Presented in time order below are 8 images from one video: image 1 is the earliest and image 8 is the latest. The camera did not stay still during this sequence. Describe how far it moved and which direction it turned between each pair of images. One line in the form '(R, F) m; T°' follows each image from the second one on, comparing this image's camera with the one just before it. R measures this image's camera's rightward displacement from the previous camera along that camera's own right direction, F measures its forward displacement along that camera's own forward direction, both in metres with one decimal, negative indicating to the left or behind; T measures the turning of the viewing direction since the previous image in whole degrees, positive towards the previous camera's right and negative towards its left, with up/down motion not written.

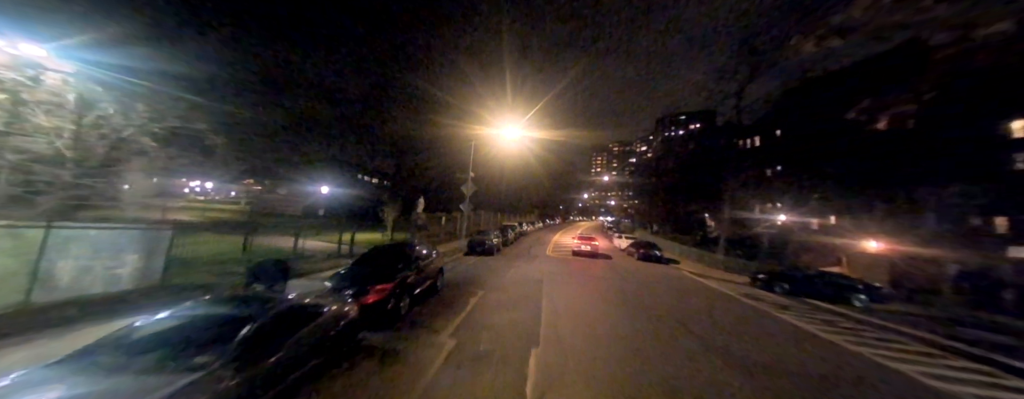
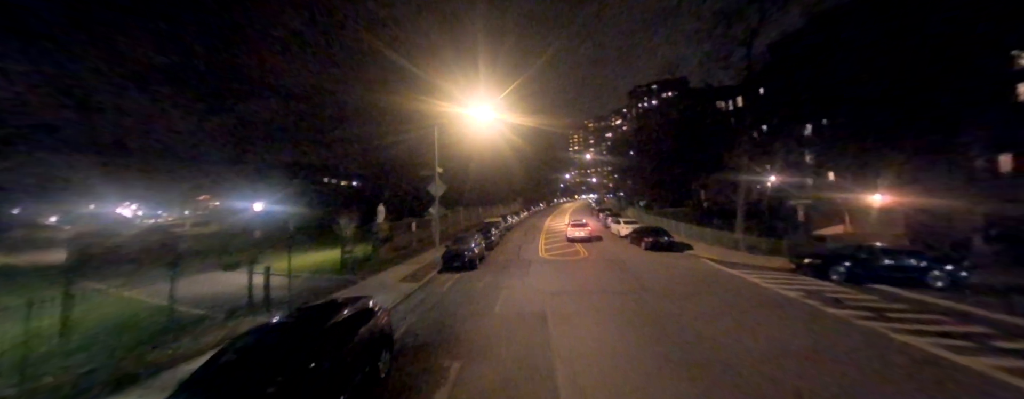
(+0.1, +3.0) m; +4°
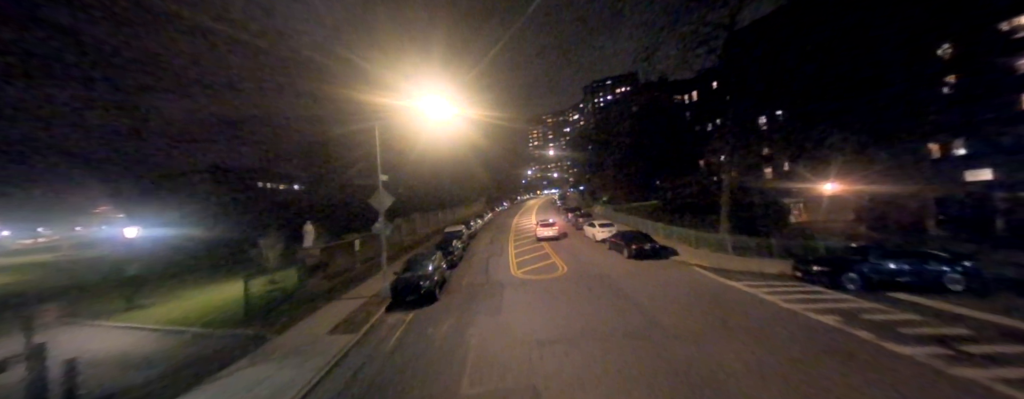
(-0.1, +2.4) m; +8°
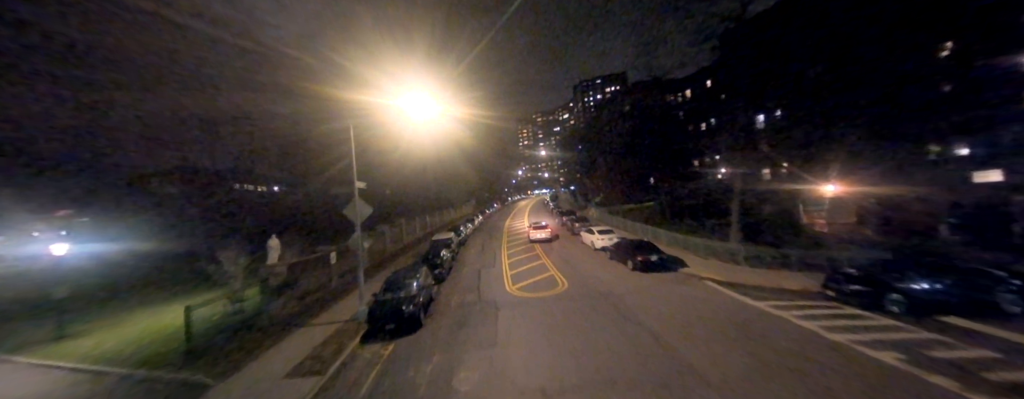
(-0.1, +1.2) m; +2°
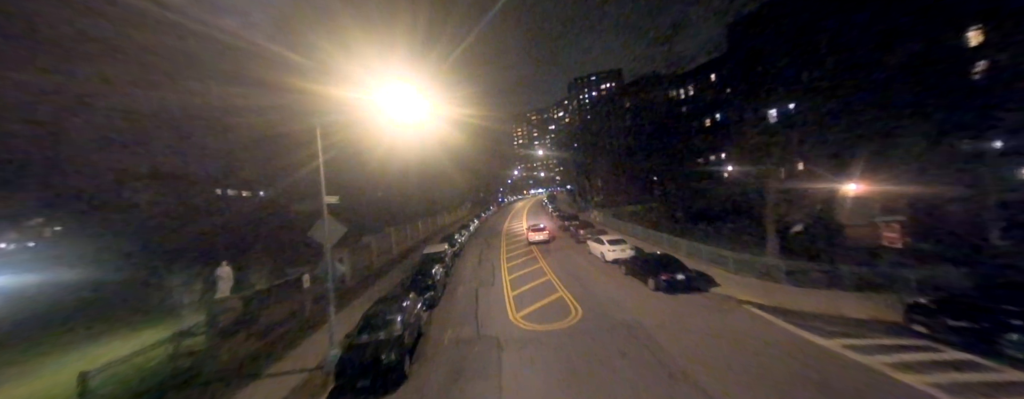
(-0.2, +1.7) m; +1°
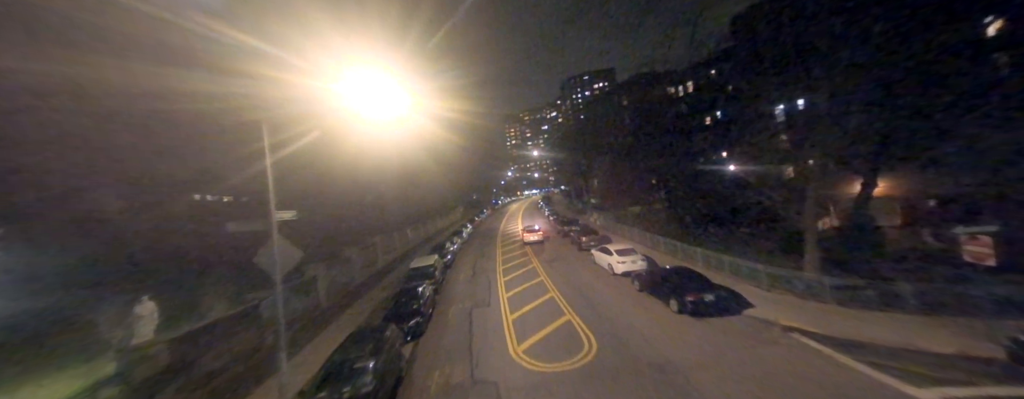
(-0.2, +1.6) m; +1°
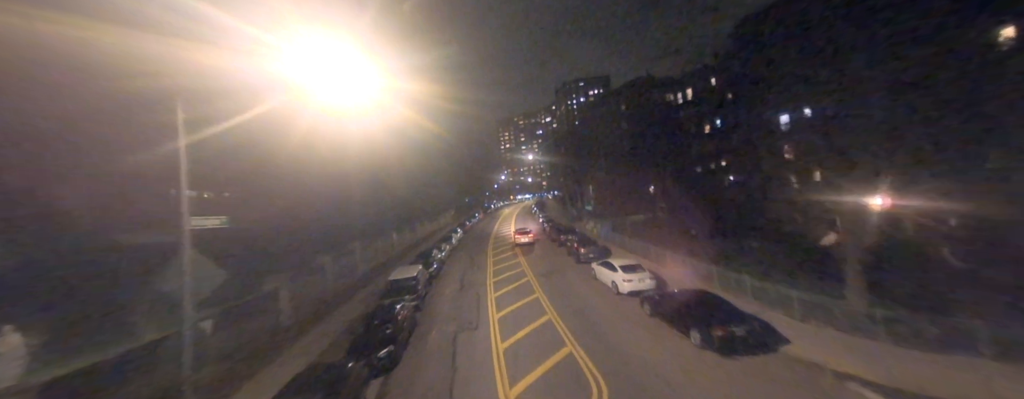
(-0.1, +1.4) m; +2°
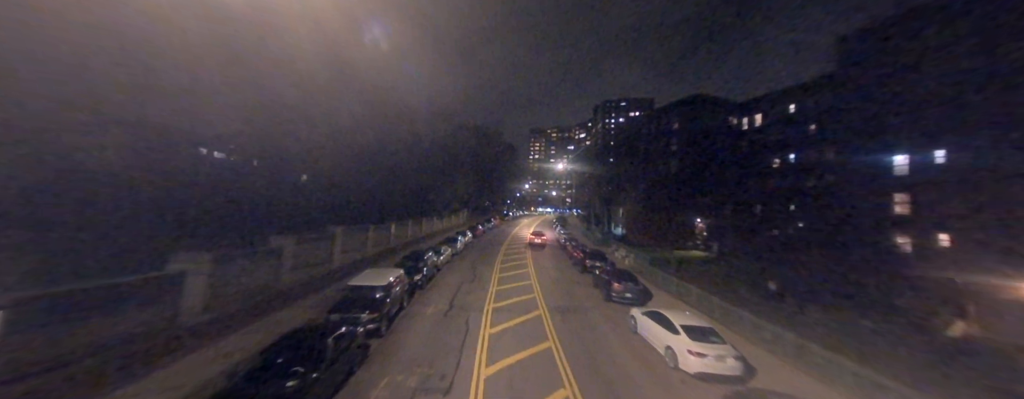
(-0.1, +3.5) m; -4°
